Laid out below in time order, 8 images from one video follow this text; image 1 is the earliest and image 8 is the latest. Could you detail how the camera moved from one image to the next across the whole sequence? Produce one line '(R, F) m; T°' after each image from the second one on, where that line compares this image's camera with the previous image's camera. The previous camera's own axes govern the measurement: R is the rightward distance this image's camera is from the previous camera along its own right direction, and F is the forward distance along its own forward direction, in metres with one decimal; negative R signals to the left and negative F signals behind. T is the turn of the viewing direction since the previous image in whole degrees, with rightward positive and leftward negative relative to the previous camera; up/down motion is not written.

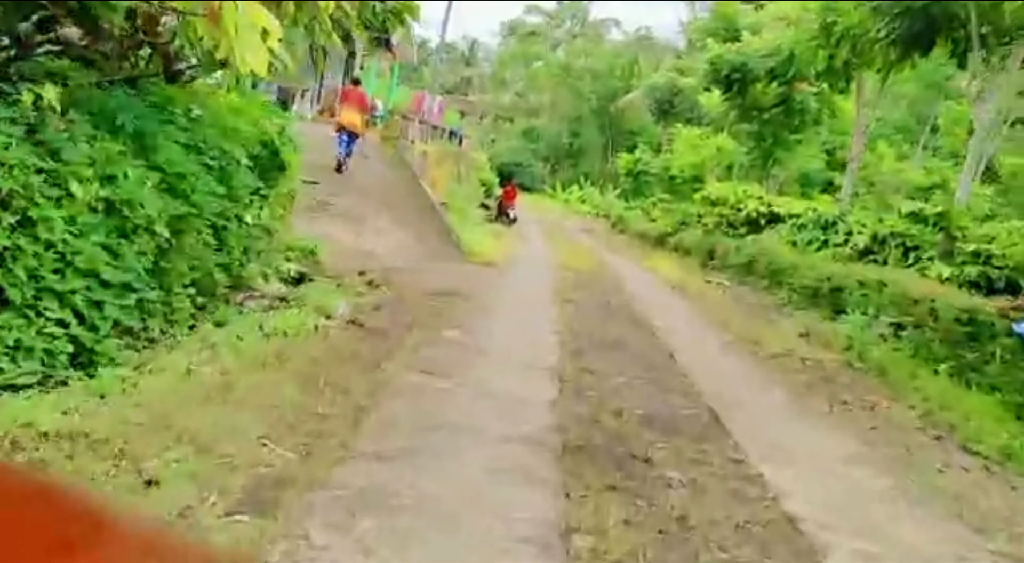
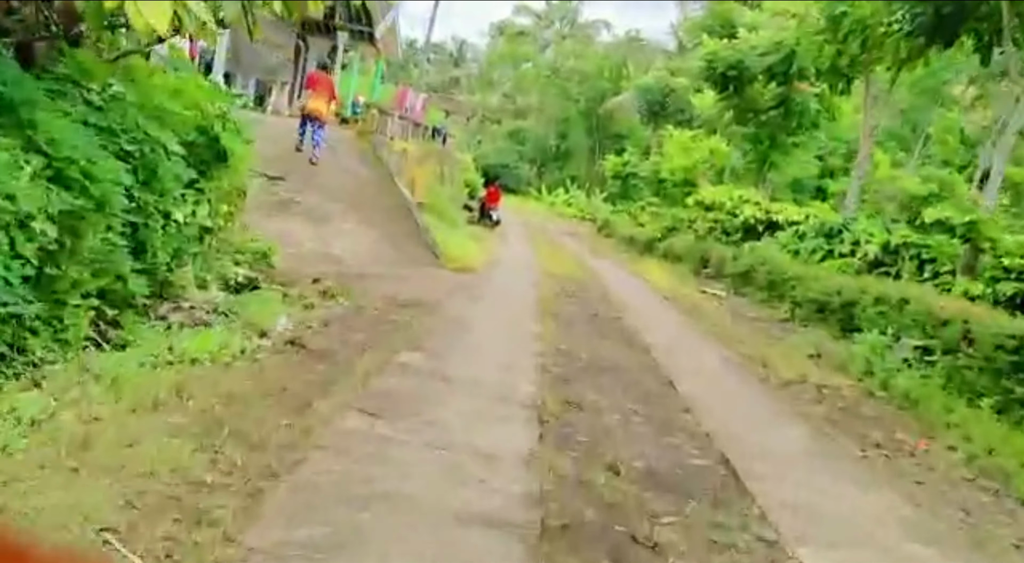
(+0.1, +1.4) m; +1°
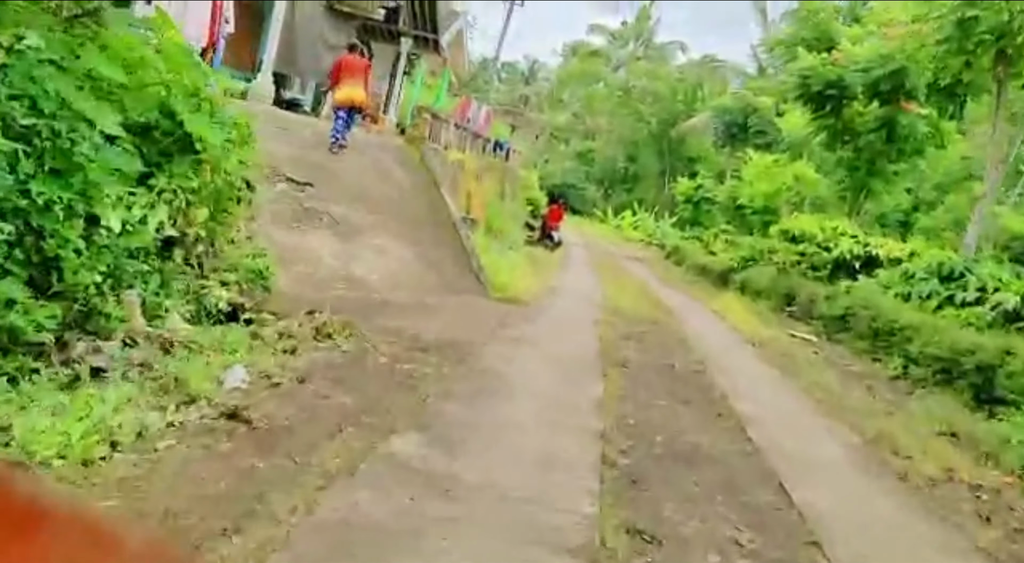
(0.0, +2.3) m; -4°
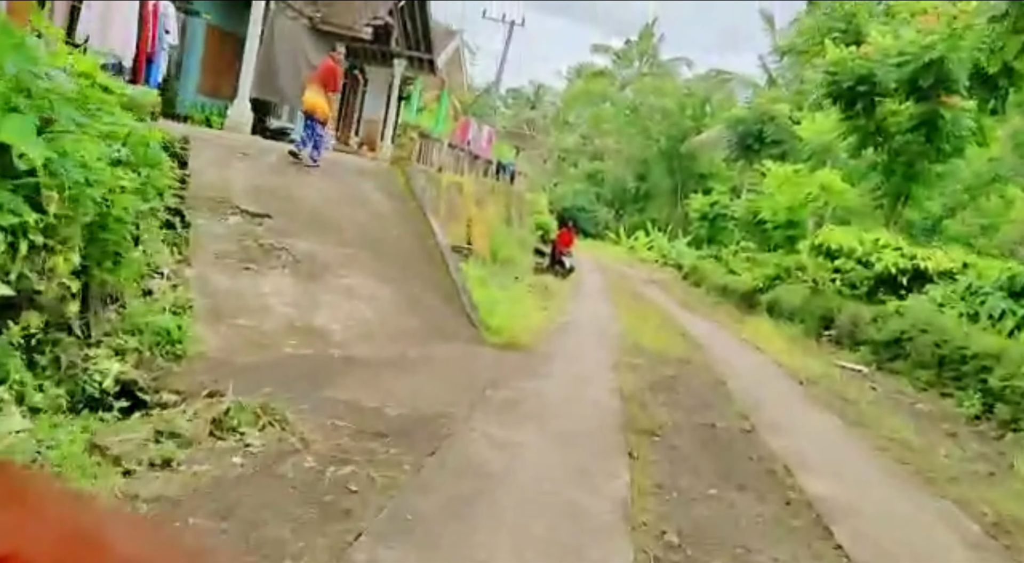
(+0.2, +2.1) m; -1°
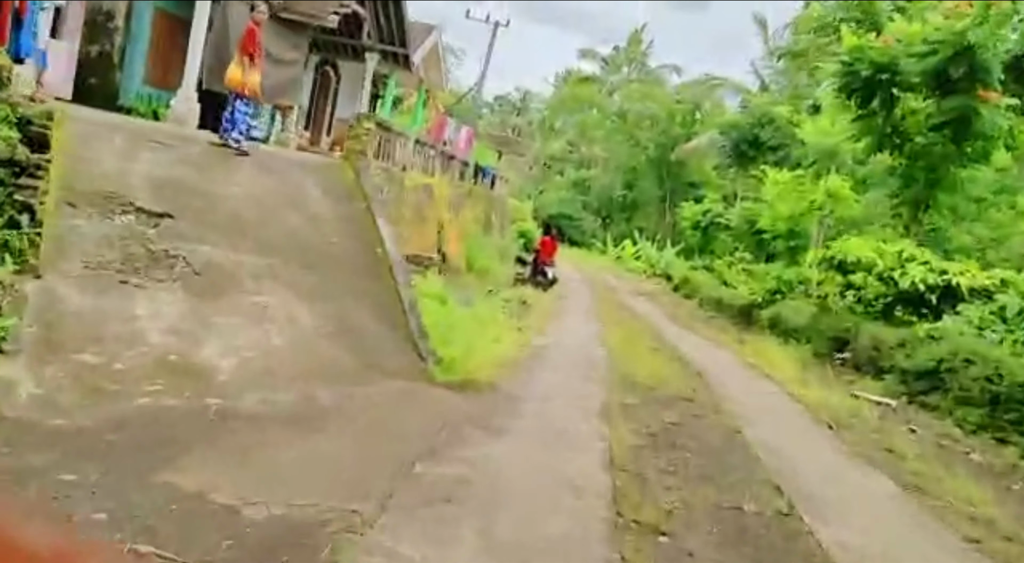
(+0.2, +2.2) m; +1°
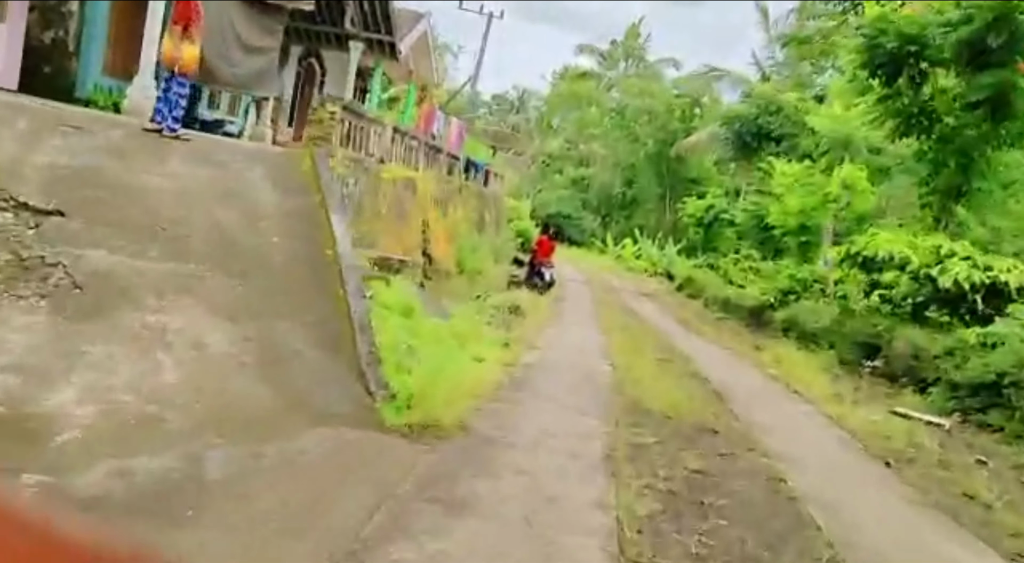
(+0.2, +1.8) m; 0°
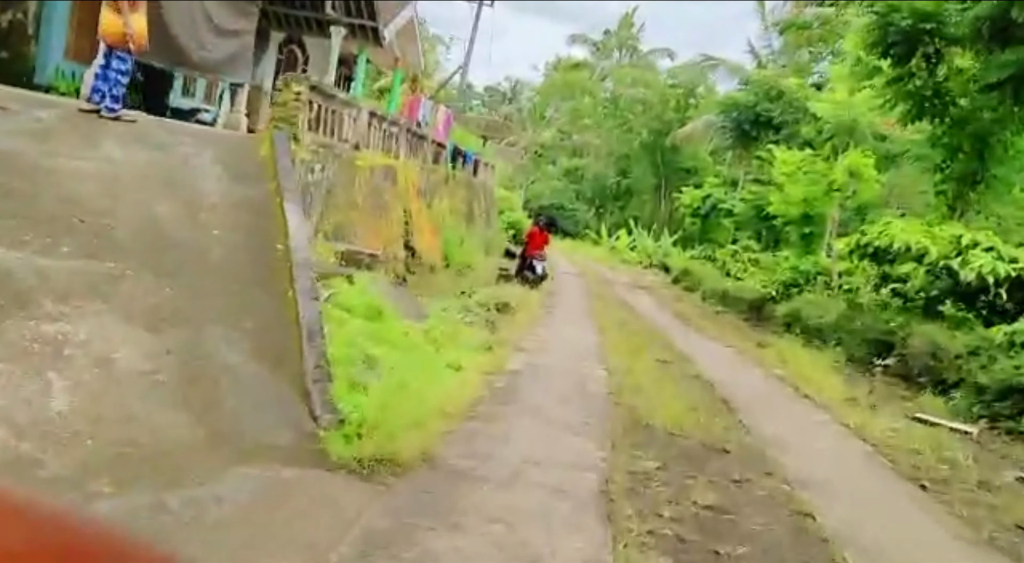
(+0.1, +1.0) m; 0°
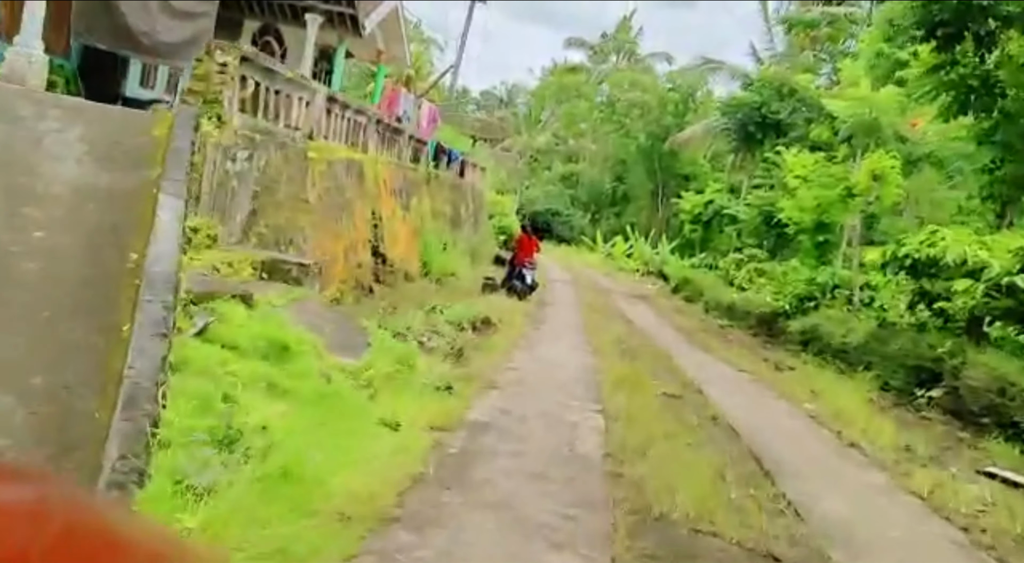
(+0.2, +2.1) m; 0°
